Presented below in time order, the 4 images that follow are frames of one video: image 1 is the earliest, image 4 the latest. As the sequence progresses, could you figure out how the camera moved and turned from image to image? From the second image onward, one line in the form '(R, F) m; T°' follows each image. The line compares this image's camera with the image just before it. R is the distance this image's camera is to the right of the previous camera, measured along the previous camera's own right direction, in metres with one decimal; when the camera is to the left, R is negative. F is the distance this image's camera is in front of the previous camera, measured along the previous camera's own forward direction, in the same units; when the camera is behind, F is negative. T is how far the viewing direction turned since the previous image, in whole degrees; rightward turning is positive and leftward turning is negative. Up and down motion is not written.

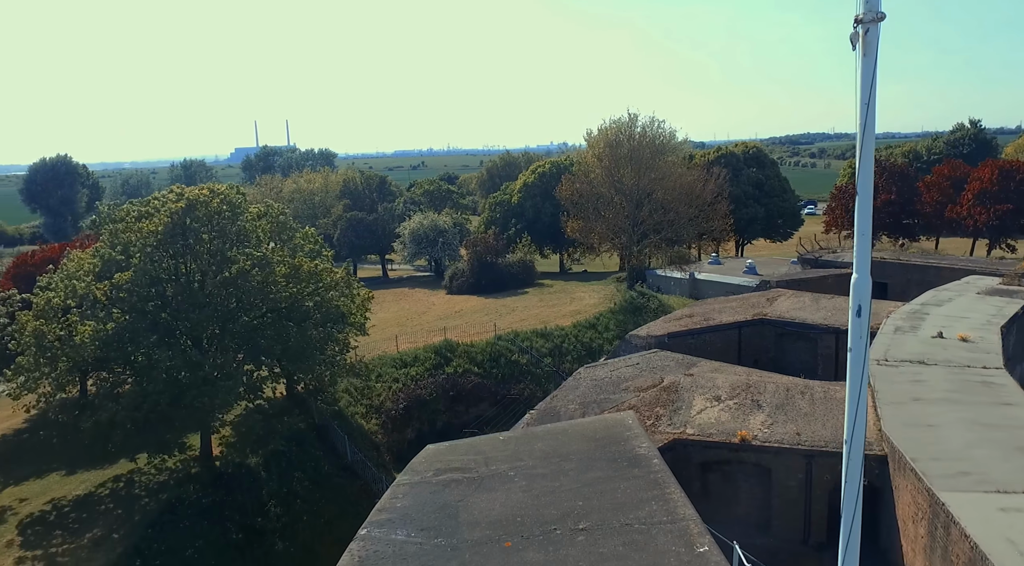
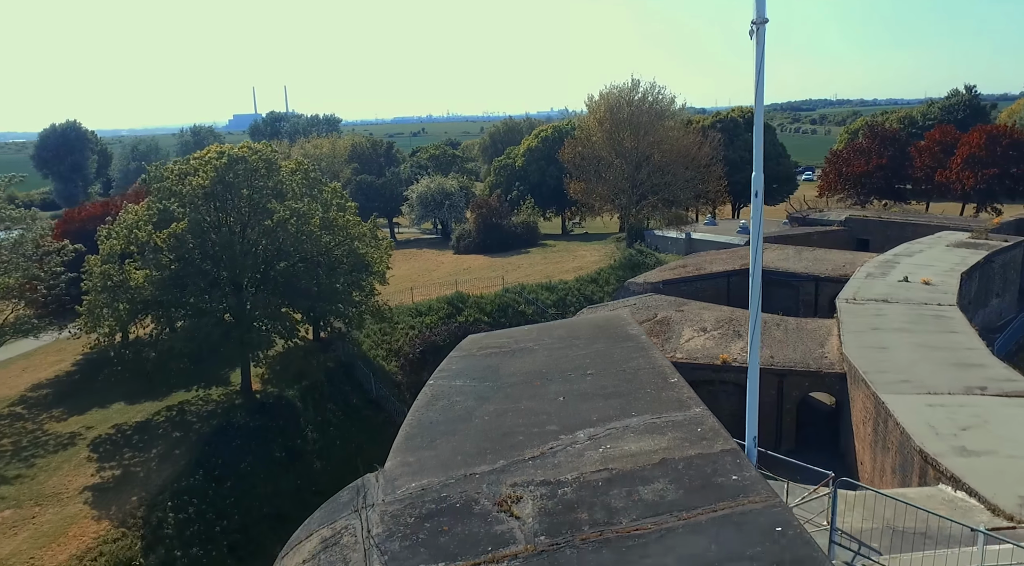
(-0.2, -1.7) m; 0°
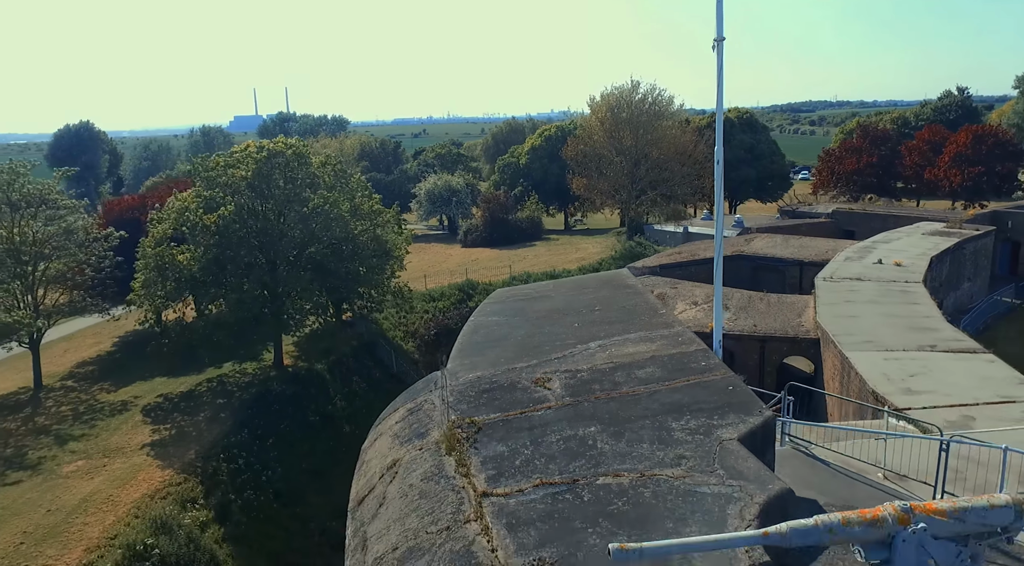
(-0.2, -1.7) m; 0°
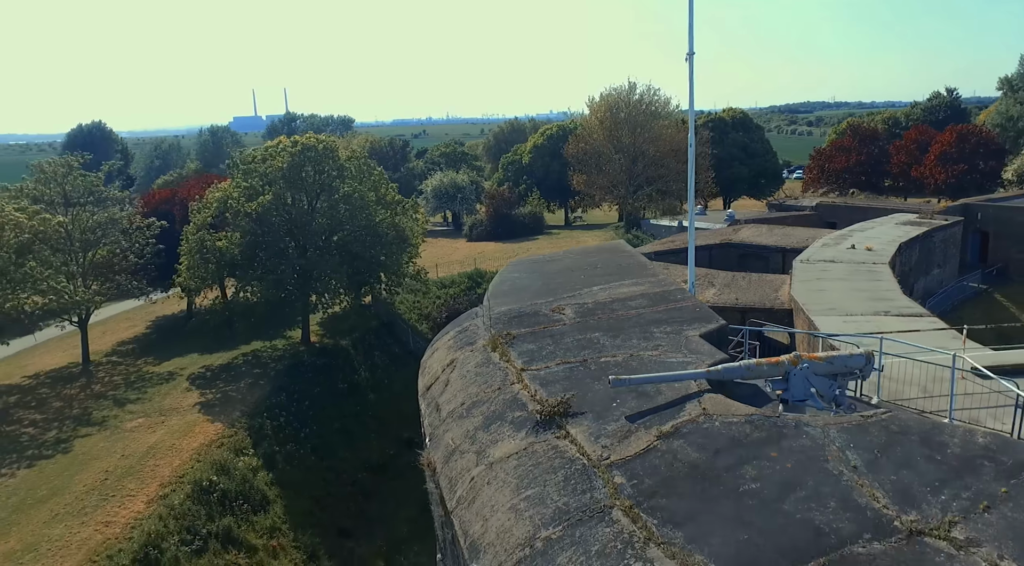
(-0.2, -1.9) m; 0°
